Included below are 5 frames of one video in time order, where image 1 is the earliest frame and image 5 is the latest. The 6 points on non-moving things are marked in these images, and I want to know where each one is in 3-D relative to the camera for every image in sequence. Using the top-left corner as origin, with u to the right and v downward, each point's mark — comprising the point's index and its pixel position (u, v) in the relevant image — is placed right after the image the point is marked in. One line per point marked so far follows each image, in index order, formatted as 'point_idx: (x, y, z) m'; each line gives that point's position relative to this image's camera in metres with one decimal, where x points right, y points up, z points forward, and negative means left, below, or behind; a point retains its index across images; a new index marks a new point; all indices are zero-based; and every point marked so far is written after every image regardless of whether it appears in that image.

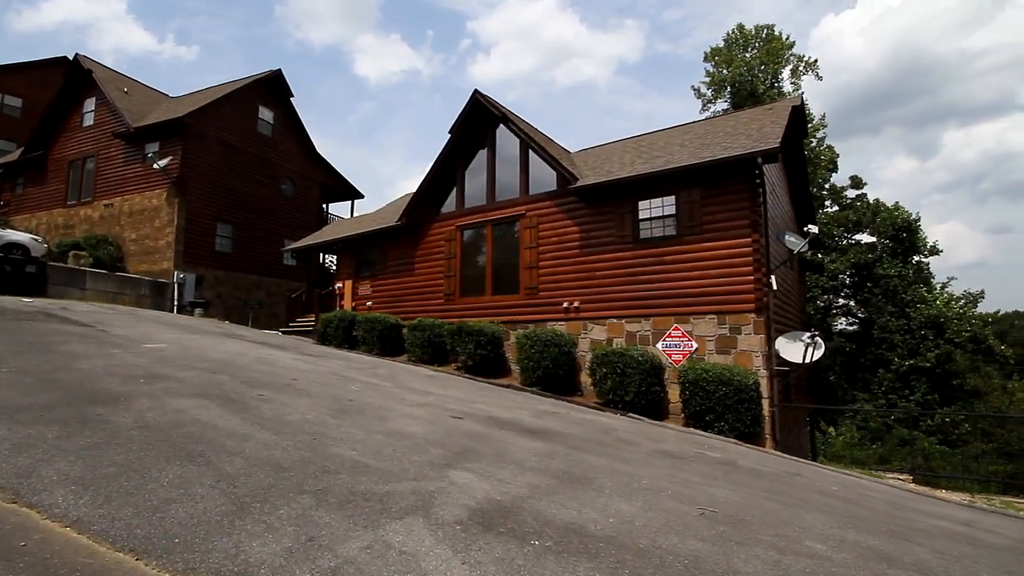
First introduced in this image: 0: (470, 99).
0: (-1.0, +4.7, +14.8) m
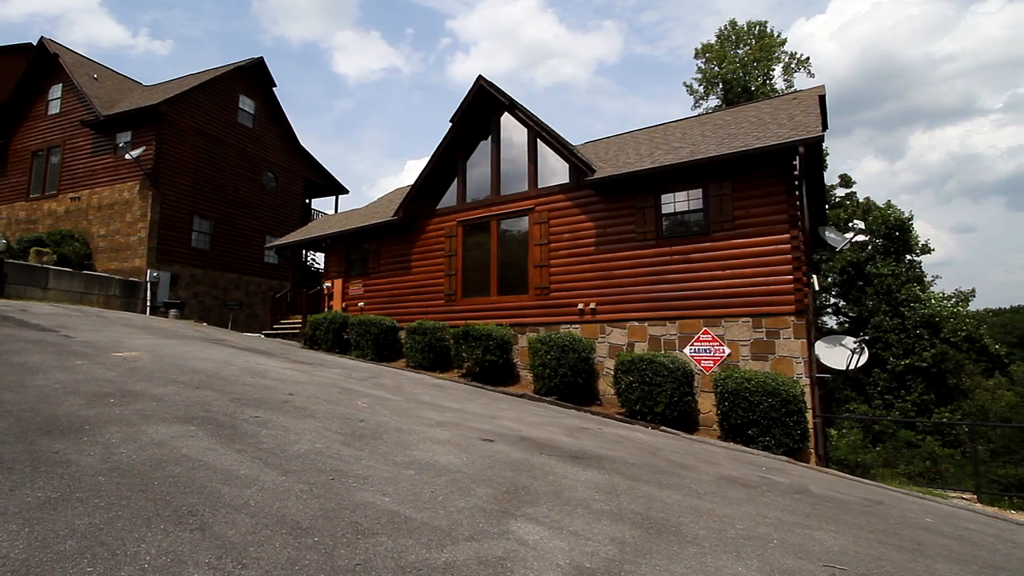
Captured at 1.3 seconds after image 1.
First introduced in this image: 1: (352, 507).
0: (-0.8, +4.7, +13.7) m
1: (-1.1, -1.5, +4.1) m
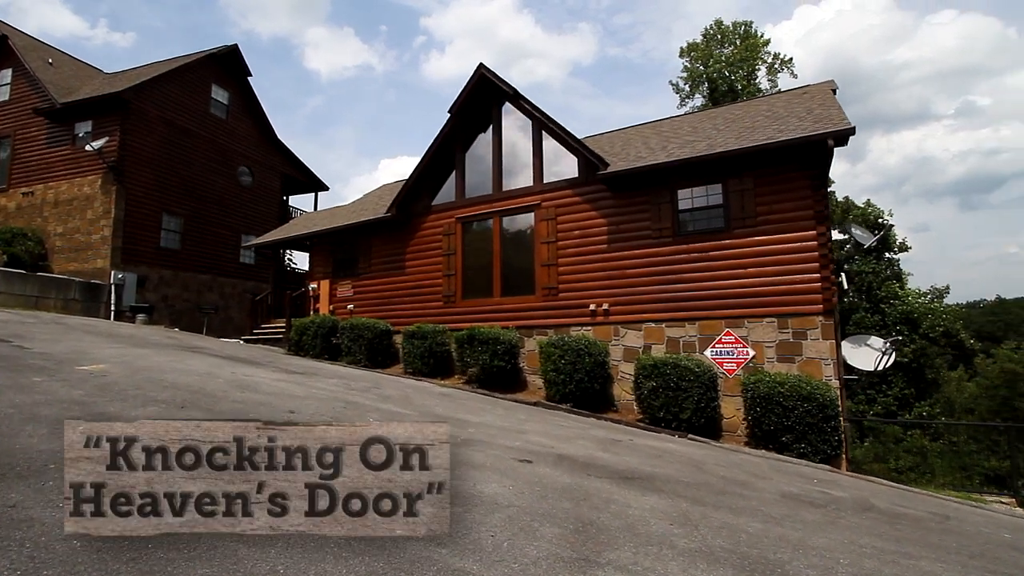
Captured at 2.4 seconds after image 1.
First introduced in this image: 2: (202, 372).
0: (-0.8, +4.7, +12.9) m
1: (-0.6, -1.5, +3.3) m
2: (-4.6, -1.3, +8.9) m
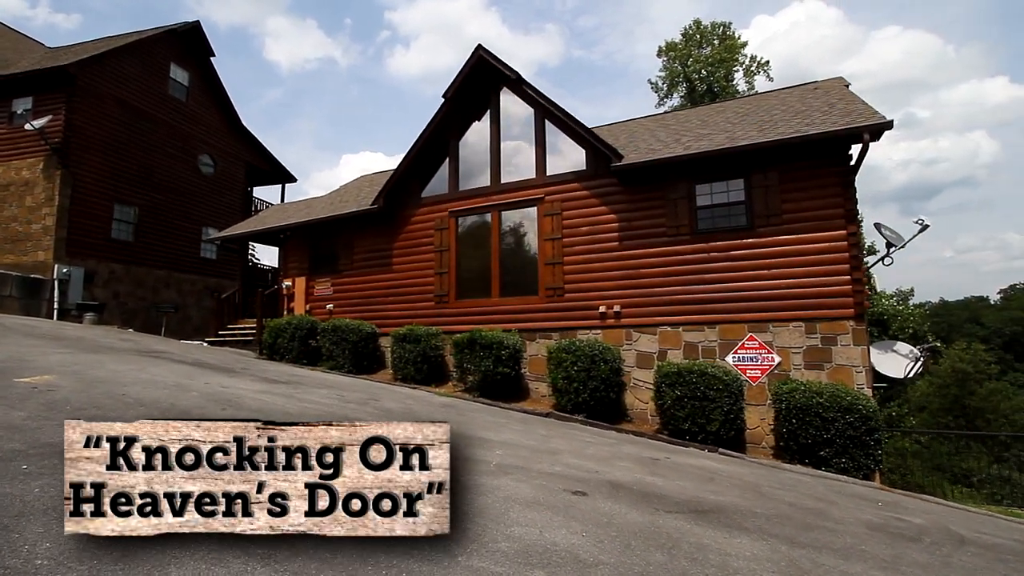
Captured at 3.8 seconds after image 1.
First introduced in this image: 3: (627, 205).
0: (-0.8, +4.7, +11.9) m
1: (0.0, -1.5, +2.3) m
2: (-4.4, -1.2, +7.7) m
3: (+2.1, +1.5, +10.9) m
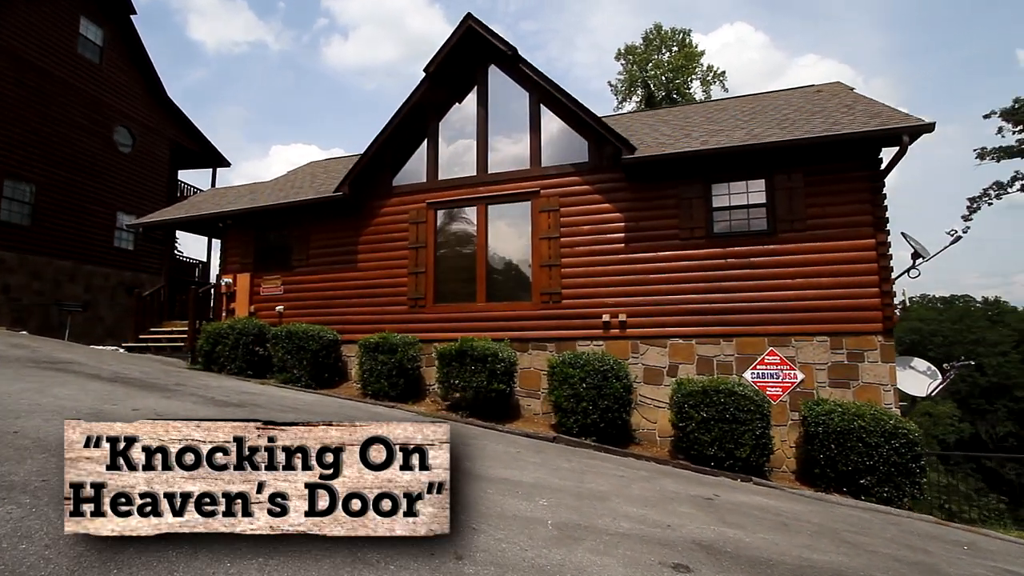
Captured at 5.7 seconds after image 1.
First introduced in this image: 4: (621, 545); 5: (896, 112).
0: (-0.9, +4.6, +10.5) m
1: (+0.9, -1.6, +1.1) m
2: (-4.1, -1.2, +5.9) m
3: (+2.0, +1.4, +9.9) m
4: (+0.7, -1.8, +4.2) m
5: (+5.8, +2.7, +9.0) m
